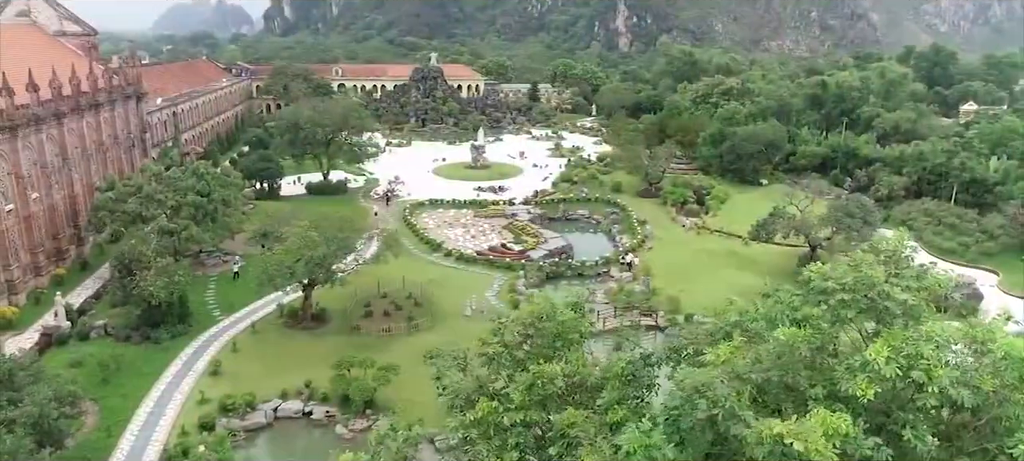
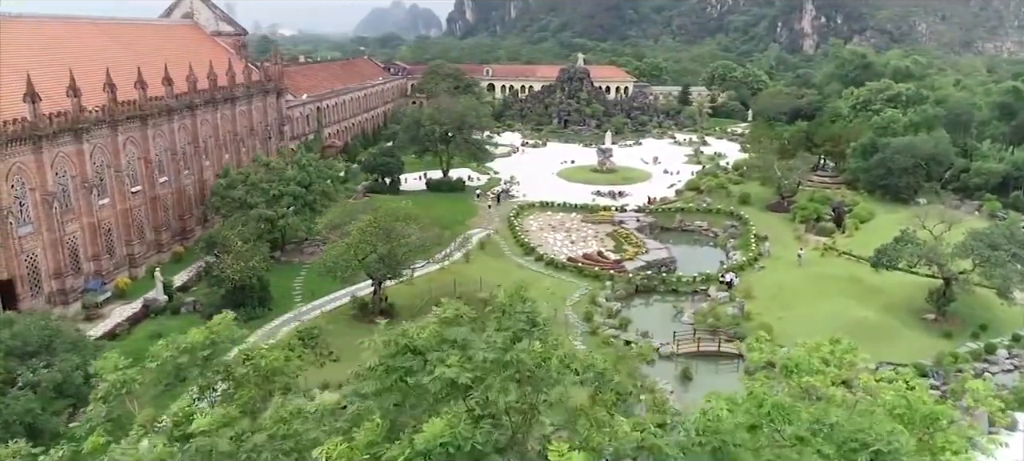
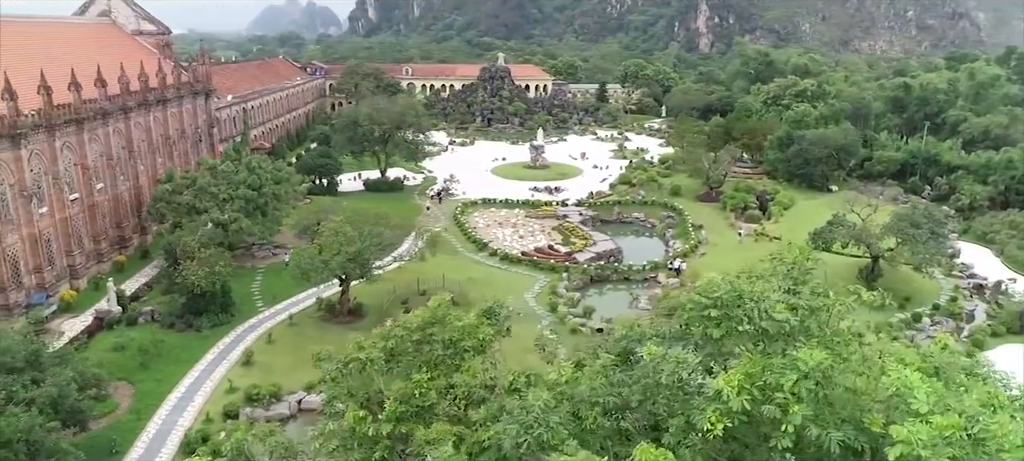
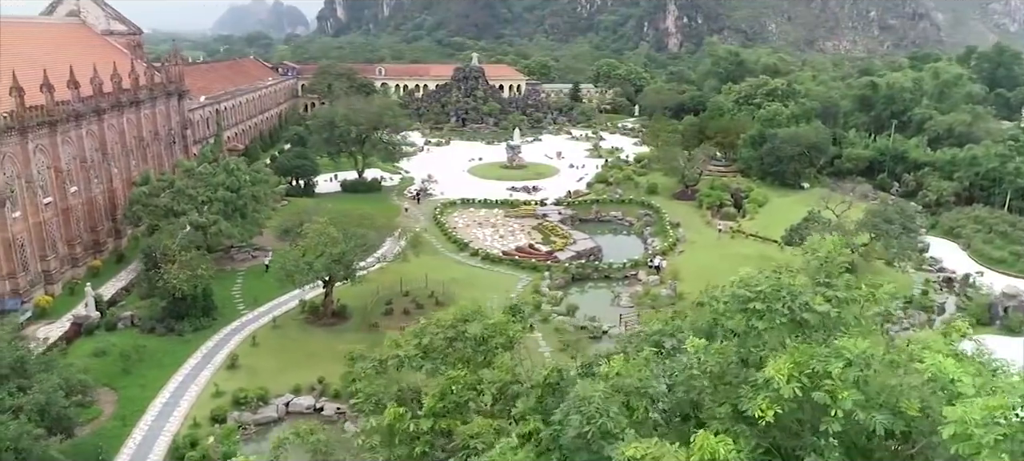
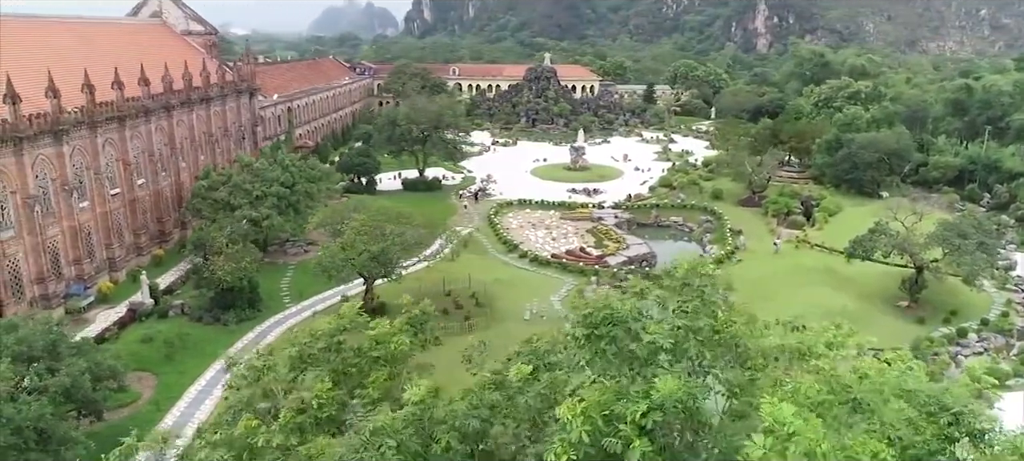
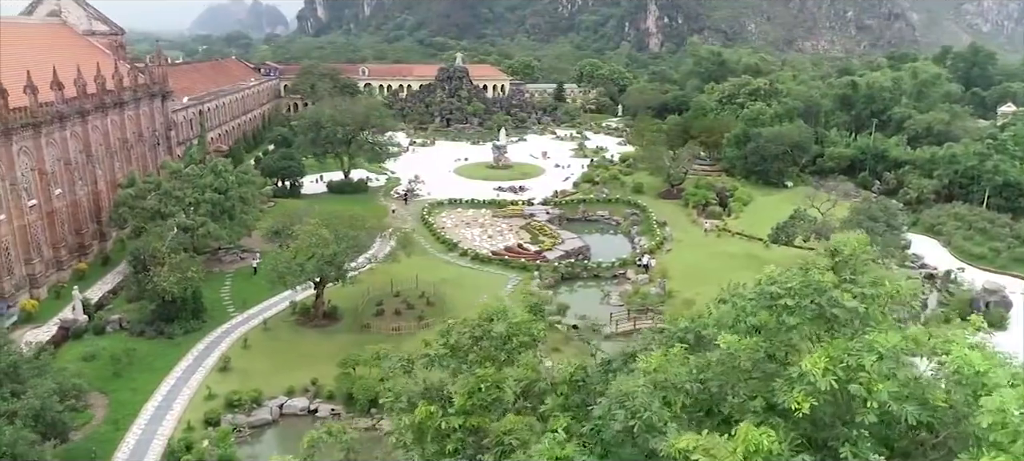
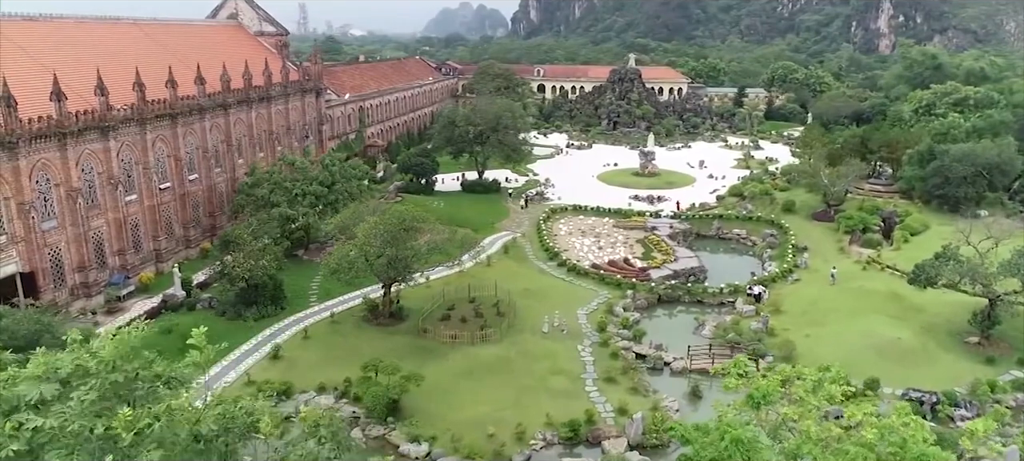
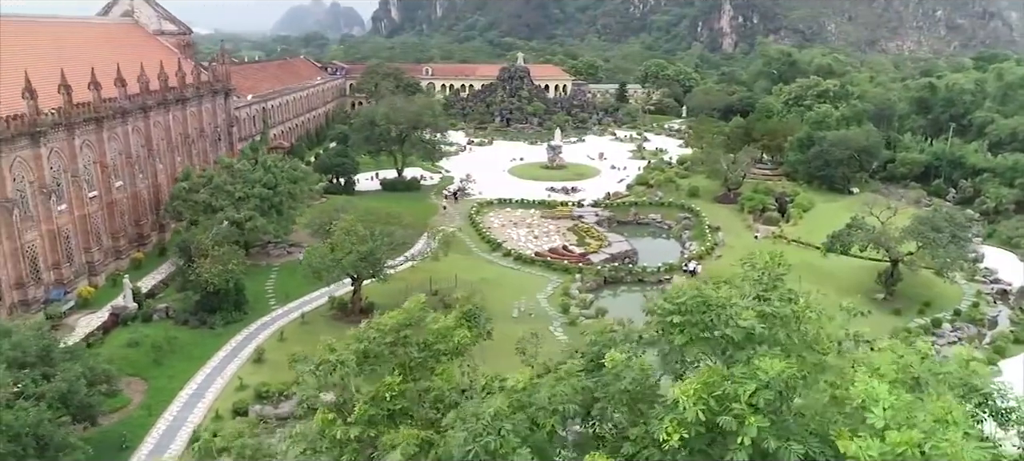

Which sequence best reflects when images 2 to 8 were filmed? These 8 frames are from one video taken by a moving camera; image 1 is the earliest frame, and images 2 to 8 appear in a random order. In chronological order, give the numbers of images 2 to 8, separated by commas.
6, 4, 3, 8, 5, 2, 7
